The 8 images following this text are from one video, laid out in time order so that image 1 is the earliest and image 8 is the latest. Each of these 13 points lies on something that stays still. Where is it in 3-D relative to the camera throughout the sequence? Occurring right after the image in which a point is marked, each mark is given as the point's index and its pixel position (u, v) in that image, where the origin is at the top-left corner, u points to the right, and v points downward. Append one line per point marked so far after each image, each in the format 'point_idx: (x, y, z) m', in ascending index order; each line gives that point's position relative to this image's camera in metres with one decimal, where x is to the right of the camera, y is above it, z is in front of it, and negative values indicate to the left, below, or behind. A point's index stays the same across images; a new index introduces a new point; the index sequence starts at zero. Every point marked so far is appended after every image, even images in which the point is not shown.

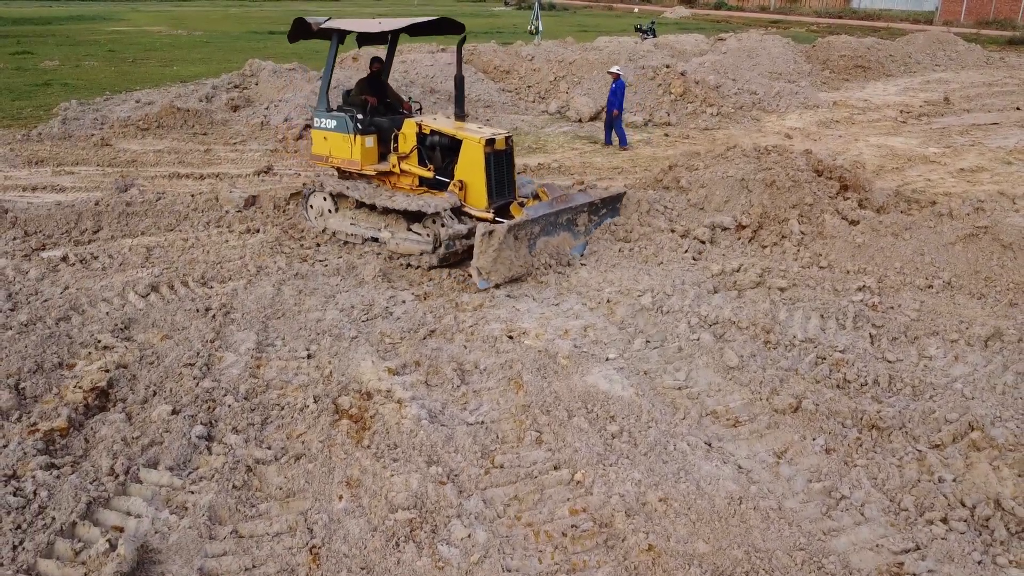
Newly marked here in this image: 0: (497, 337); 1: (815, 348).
0: (-0.1, -0.4, +5.9) m
1: (+2.3, -0.5, +5.7) m
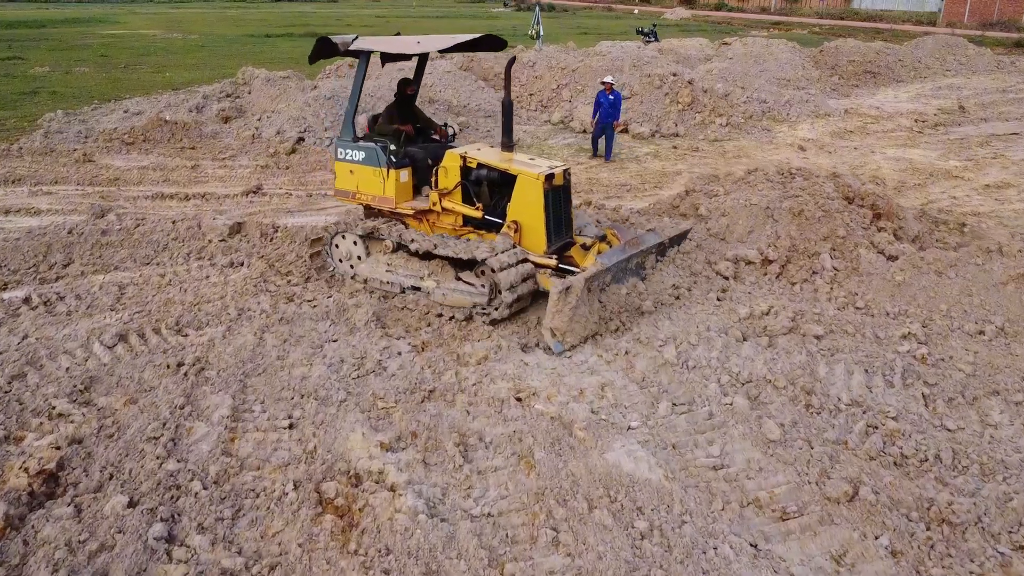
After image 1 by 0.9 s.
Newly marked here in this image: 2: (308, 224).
0: (-0.1, -0.8, +5.2) m
1: (+2.4, -0.9, +5.1) m
2: (-2.6, +0.8, +9.5) m
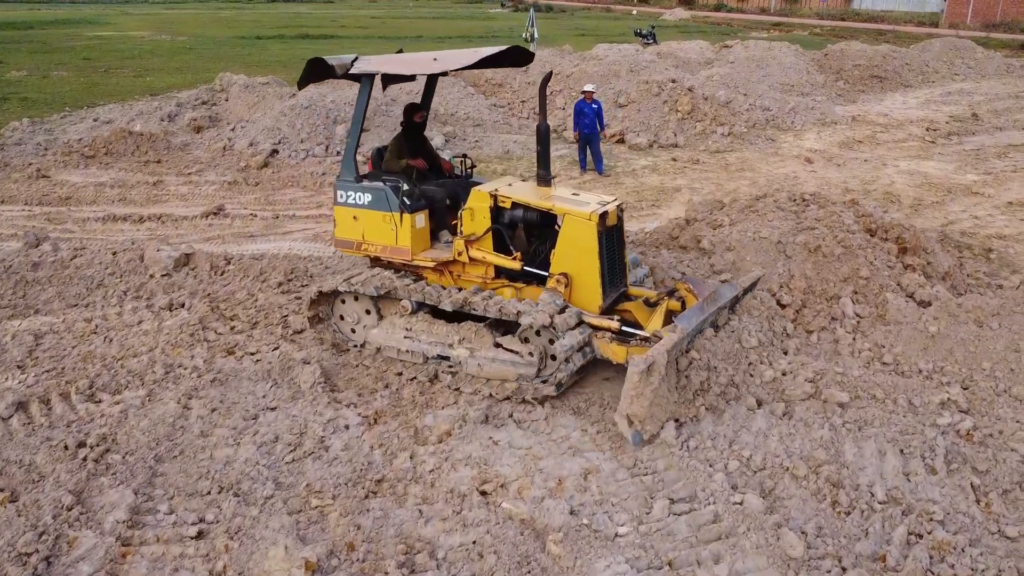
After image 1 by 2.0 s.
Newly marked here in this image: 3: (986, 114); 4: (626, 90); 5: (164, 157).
0: (-0.3, -1.2, +4.3) m
1: (+2.2, -1.3, +4.2) m
2: (-2.8, +0.4, +8.6) m
3: (+12.6, +4.6, +19.6) m
4: (+2.7, +4.7, +17.3) m
5: (-6.4, +2.4, +13.6) m
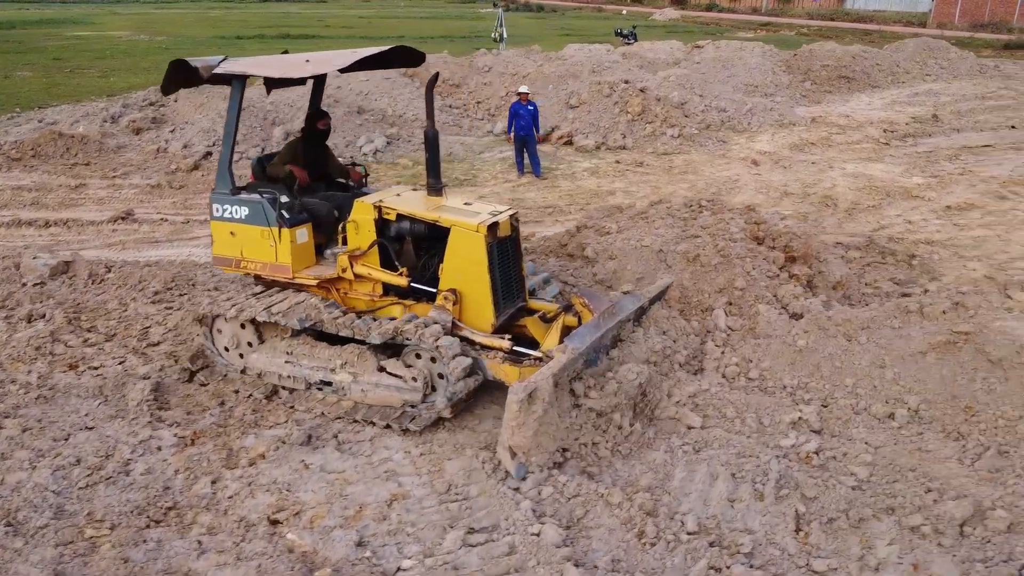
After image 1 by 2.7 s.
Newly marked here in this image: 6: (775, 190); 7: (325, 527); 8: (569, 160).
0: (-1.4, -1.3, +4.1) m
1: (+1.0, -1.4, +3.9) m
2: (-4.0, +0.3, +8.4) m
3: (+11.4, +4.5, +19.3) m
4: (+1.5, +4.6, +17.1) m
5: (-7.5, +2.3, +13.3) m
6: (+4.5, +1.7, +12.5) m
7: (-1.0, -1.3, +4.0) m
8: (+1.1, +2.5, +14.6) m
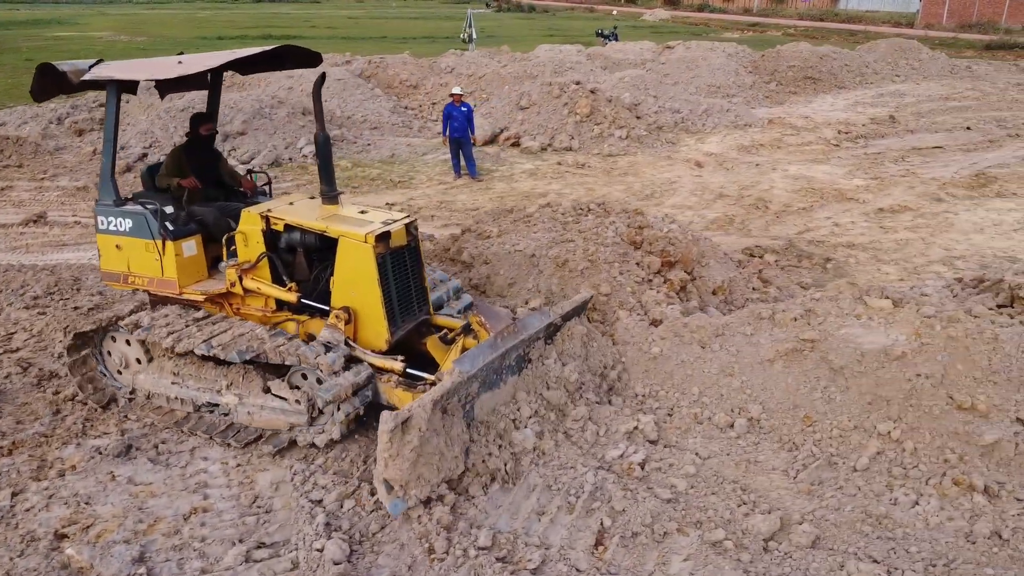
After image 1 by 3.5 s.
0: (-2.5, -1.3, +4.0) m
1: (-0.1, -1.4, +3.8) m
2: (-5.1, +0.3, +8.3) m
3: (+10.3, +4.5, +19.2) m
4: (+0.4, +4.5, +17.0) m
5: (-8.6, +2.3, +13.2) m
6: (+3.3, +1.6, +12.4) m
7: (-2.1, -1.3, +3.9) m
8: (0.0, +2.5, +14.5) m
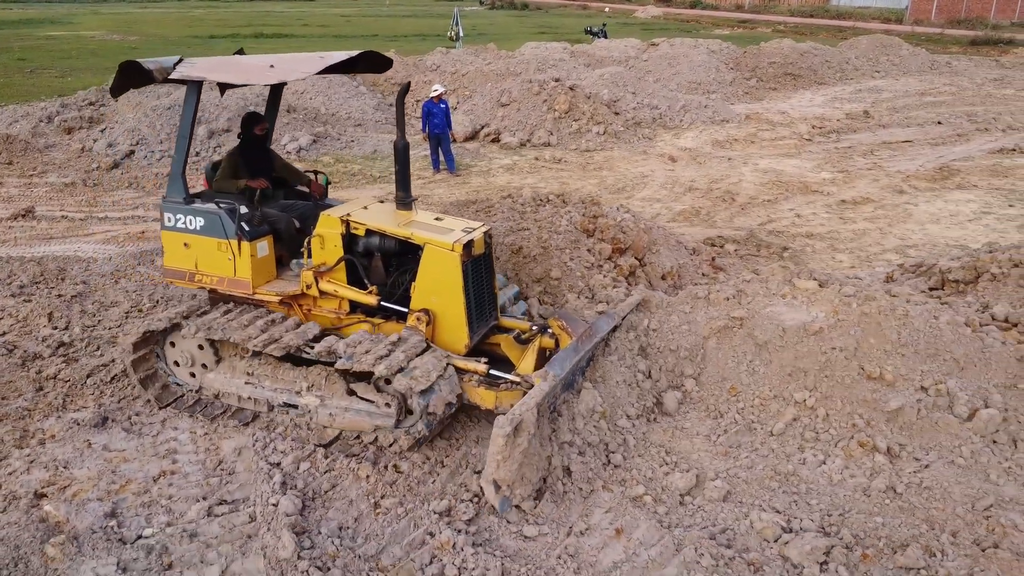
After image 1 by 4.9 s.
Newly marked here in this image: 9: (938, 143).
0: (-2.9, -1.2, +4.4) m
1: (-0.5, -1.3, +4.2) m
2: (-5.5, +0.4, +8.6) m
3: (+9.8, +4.7, +19.7) m
4: (0.0, +4.7, +17.3) m
5: (-9.1, +2.4, +13.6) m
6: (+2.9, +1.8, +12.8) m
7: (-2.5, -1.2, +4.3) m
8: (-0.4, +2.6, +14.9) m
9: (+9.3, +3.2, +16.1) m
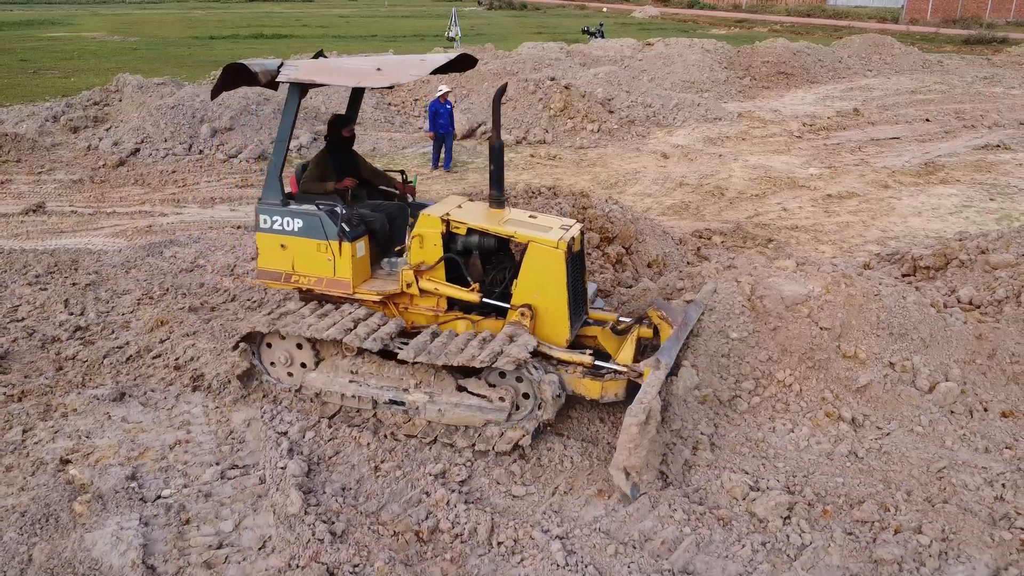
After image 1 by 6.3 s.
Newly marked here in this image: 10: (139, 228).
0: (-3.0, -1.1, +4.7) m
1: (-0.5, -1.2, +4.6) m
2: (-5.5, +0.5, +9.0) m
3: (+9.7, +4.8, +20.0) m
4: (-0.1, +4.8, +17.7) m
5: (-9.1, +2.5, +13.9) m
6: (+2.8, +1.9, +13.2) m
7: (-2.6, -1.1, +4.7) m
8: (-0.5, +2.8, +15.2) m
9: (+9.2, +3.3, +16.5) m
10: (-5.0, +0.8, +9.9) m
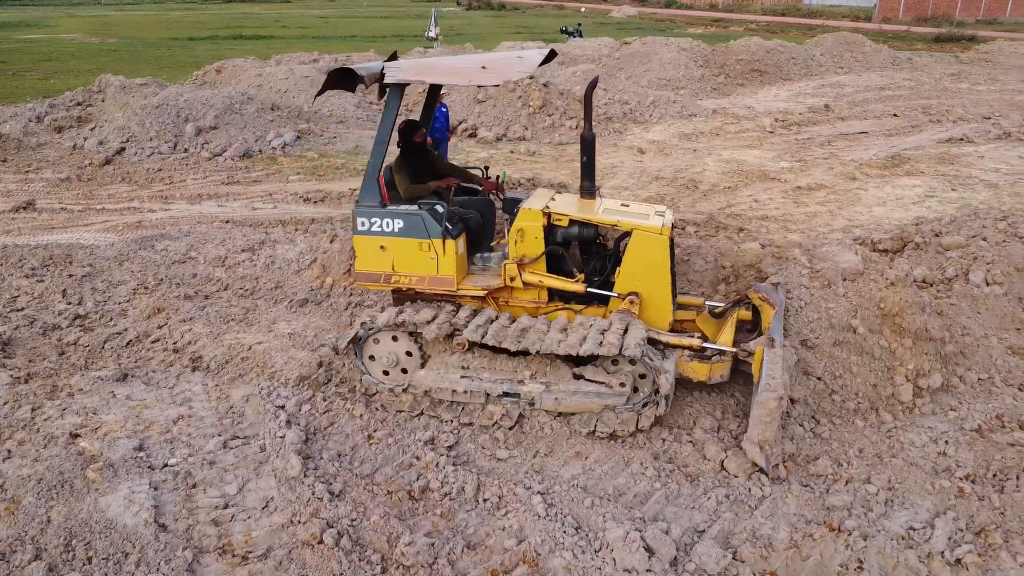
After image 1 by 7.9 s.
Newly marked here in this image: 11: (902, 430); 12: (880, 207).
0: (-3.1, -1.0, +5.0) m
1: (-0.6, -1.0, +4.9) m
2: (-5.8, +0.6, +9.2) m
3: (+9.2, +5.1, +20.6) m
4: (-0.6, +4.9, +18.0) m
5: (-9.5, +2.5, +14.1) m
6: (+2.5, +2.1, +13.6) m
7: (-2.7, -1.0, +5.0) m
8: (-0.9, +2.9, +15.6) m
9: (+8.8, +3.6, +17.0) m
10: (-5.2, +0.9, +10.1) m
11: (+2.6, -1.0, +5.0) m
12: (+5.8, +1.3, +11.7) m
